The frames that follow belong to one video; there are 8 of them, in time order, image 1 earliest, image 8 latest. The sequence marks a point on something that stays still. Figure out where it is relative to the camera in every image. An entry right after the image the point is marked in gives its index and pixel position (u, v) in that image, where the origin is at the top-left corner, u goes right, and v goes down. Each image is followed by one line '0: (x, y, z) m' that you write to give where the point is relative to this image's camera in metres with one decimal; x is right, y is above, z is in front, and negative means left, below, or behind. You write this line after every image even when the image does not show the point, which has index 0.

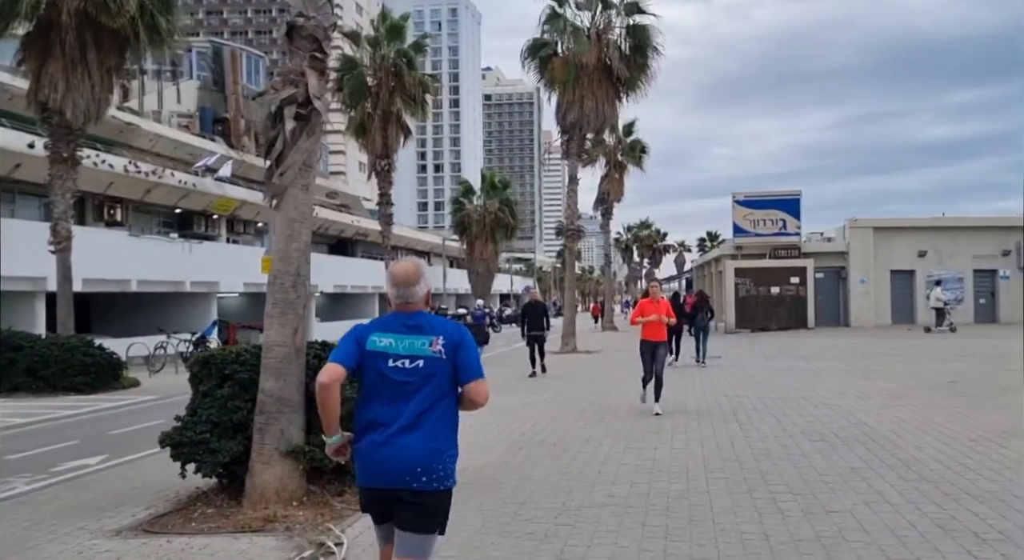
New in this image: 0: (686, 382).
0: (+4.3, -2.3, +18.2) m
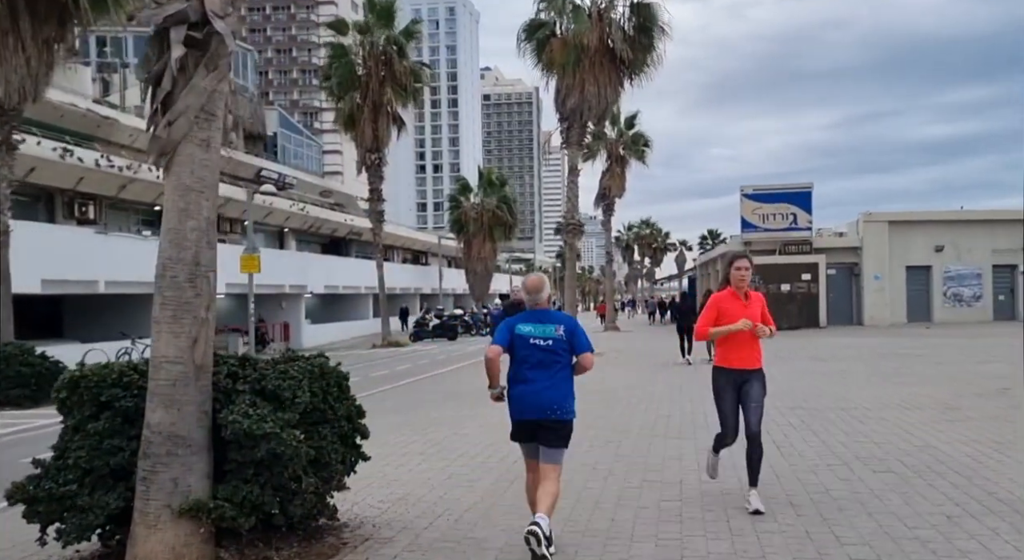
0: (+4.1, -2.2, +16.3) m
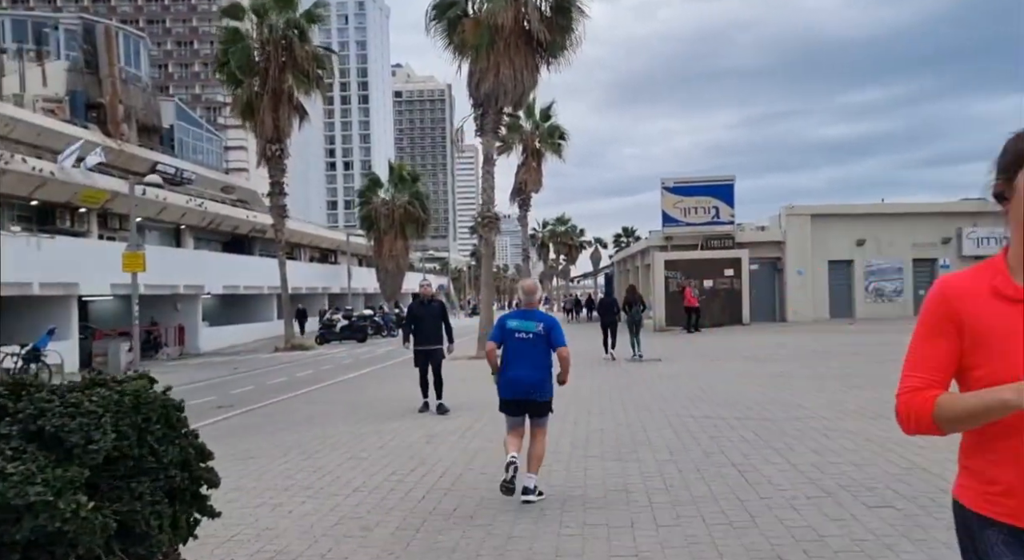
0: (+2.4, -2.1, +15.1) m
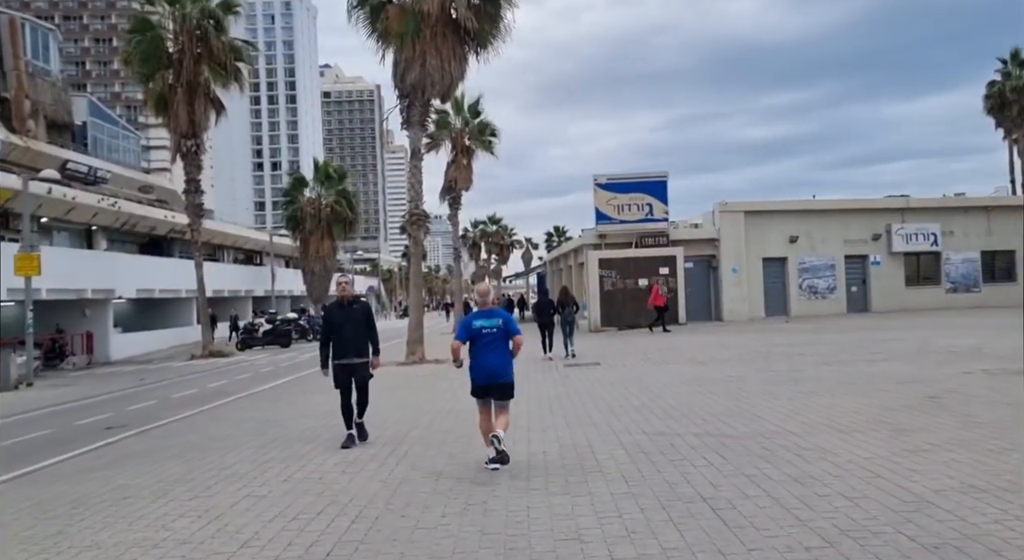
0: (+1.1, -2.1, +13.9) m
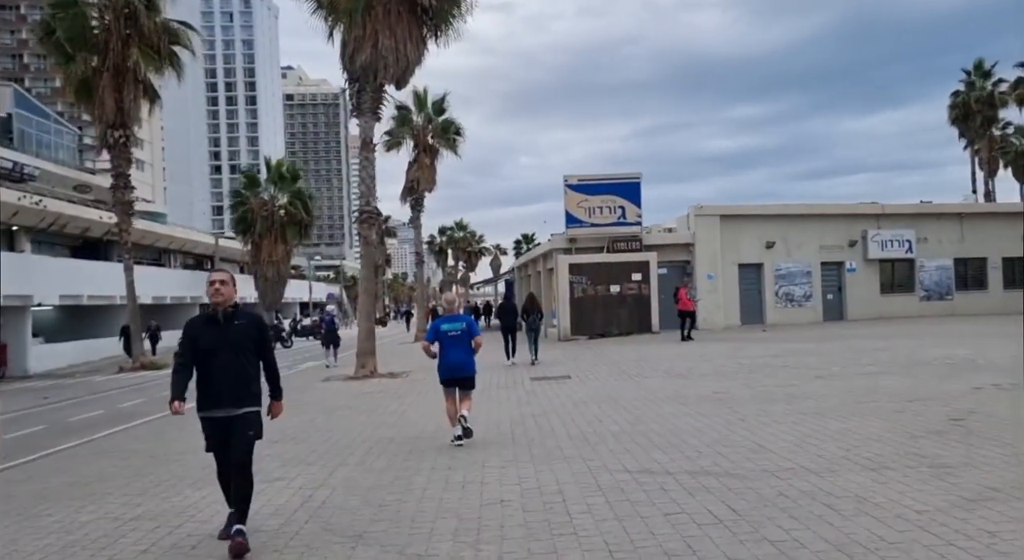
0: (+0.4, -2.1, +12.0) m
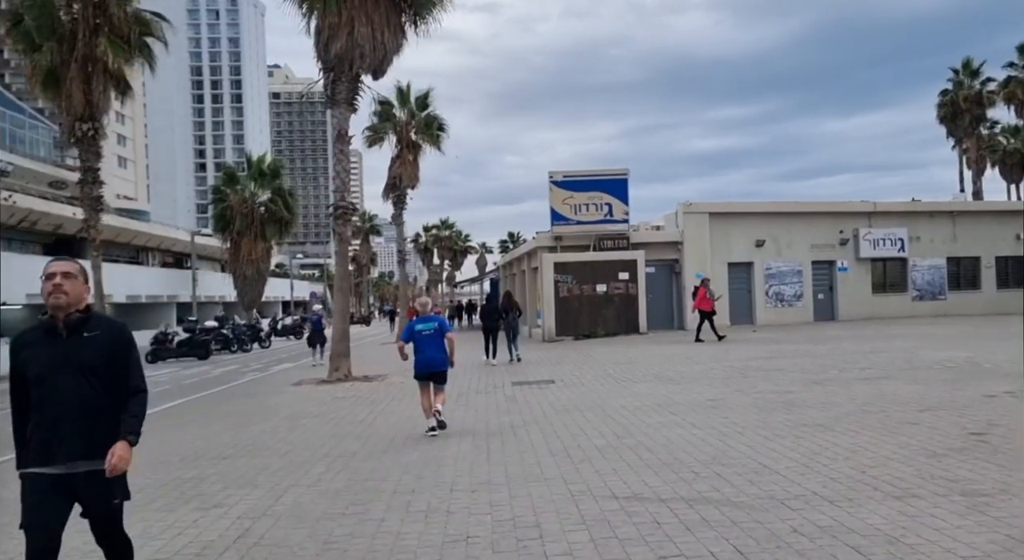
0: (+0.1, -2.1, +11.1) m
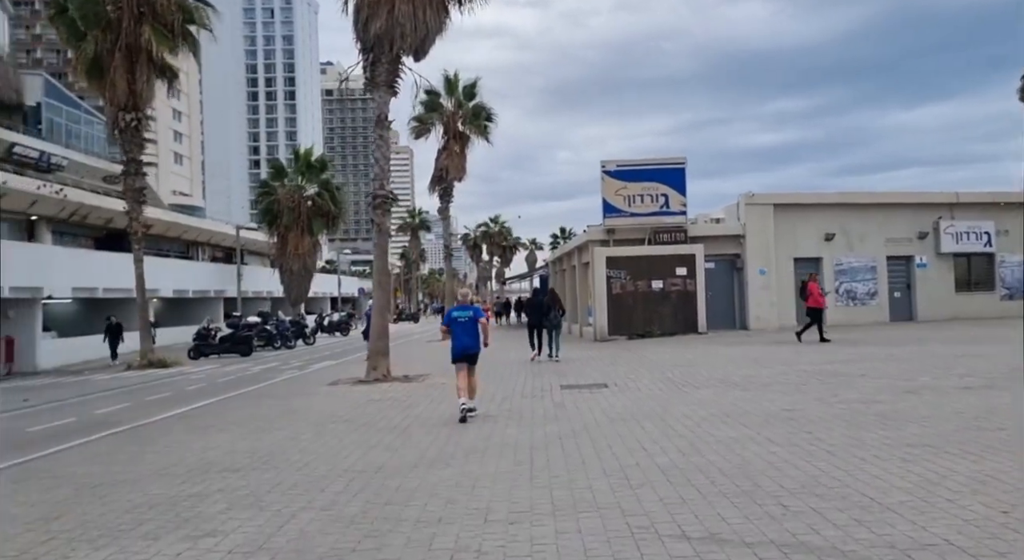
0: (+0.7, -2.0, +9.7) m
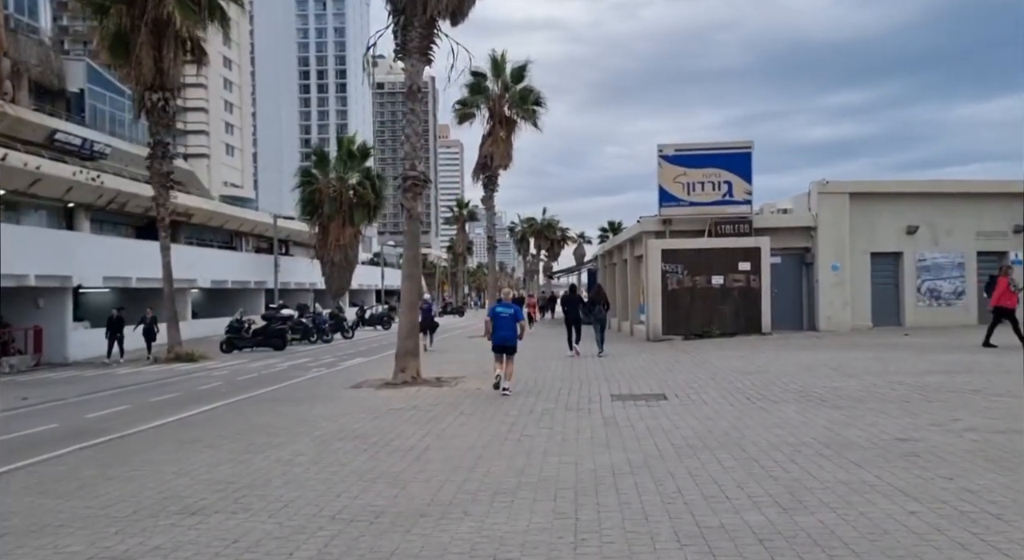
0: (+1.1, -1.9, +7.7) m
